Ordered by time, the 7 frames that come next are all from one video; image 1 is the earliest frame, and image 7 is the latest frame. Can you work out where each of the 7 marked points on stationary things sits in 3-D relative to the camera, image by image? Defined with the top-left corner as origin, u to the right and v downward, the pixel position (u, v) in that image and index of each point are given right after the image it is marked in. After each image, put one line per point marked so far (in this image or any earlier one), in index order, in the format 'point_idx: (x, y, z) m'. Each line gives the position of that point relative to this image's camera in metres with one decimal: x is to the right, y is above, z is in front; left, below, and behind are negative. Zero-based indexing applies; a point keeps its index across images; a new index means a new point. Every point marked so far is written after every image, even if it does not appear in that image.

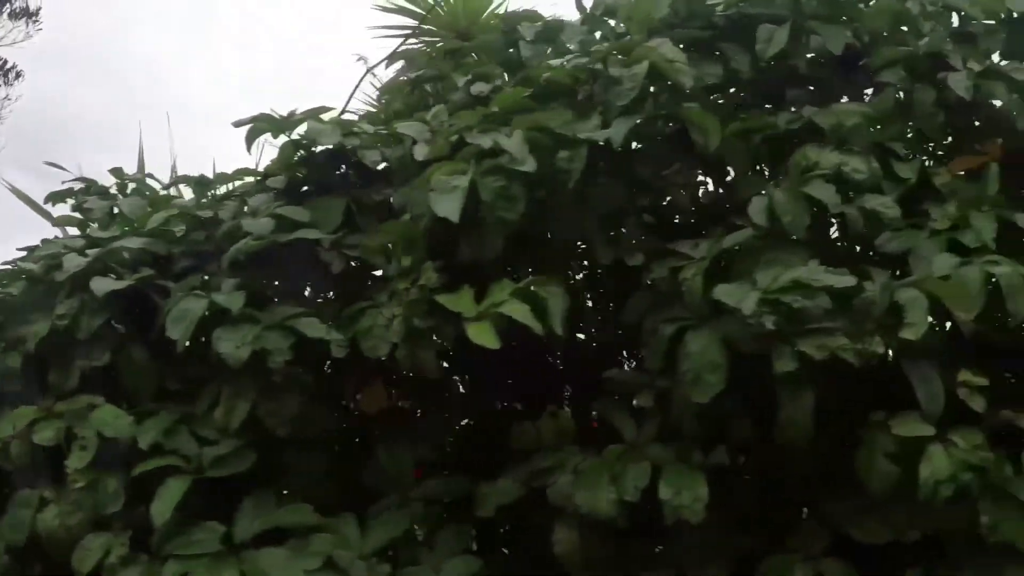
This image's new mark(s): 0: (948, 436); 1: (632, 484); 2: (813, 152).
0: (+0.8, -0.3, +1.4) m
1: (+0.2, -0.3, +1.4) m
2: (+0.6, +0.3, +1.5) m
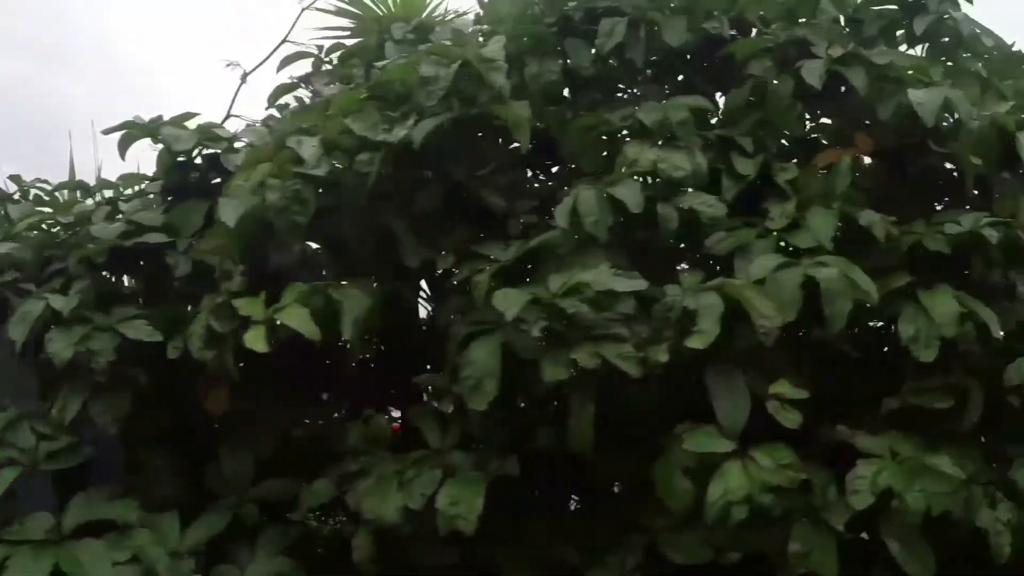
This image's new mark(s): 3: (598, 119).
0: (+0.4, -0.3, +1.3) m
1: (-0.2, -0.4, +1.3) m
2: (+0.2, +0.3, +1.4) m
3: (+0.2, +0.3, +1.5) m
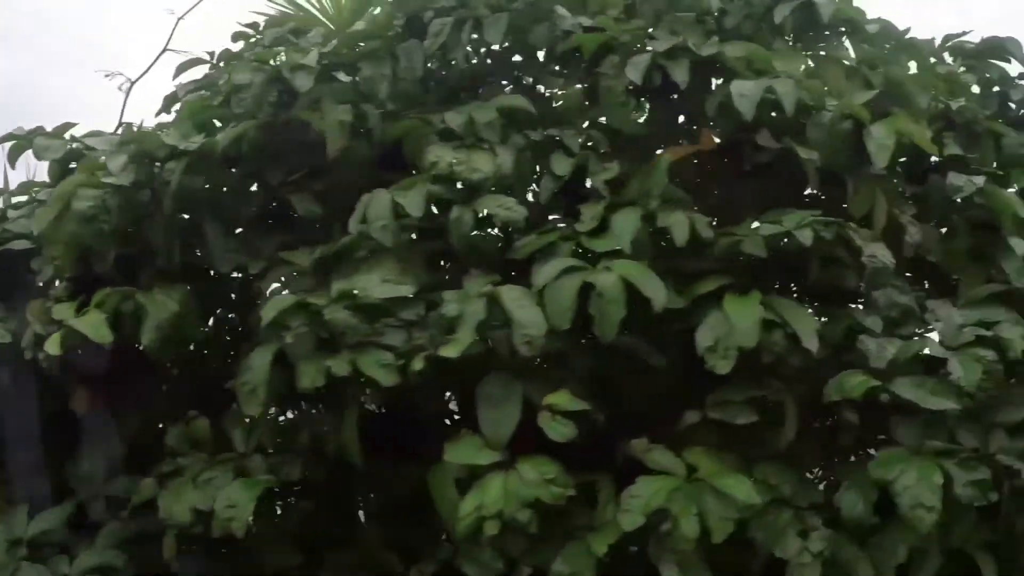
0: (0.0, -0.3, +1.2) m
1: (-0.5, -0.4, +1.3) m
2: (-0.1, +0.2, +1.4) m
3: (-0.2, +0.3, +1.4) m
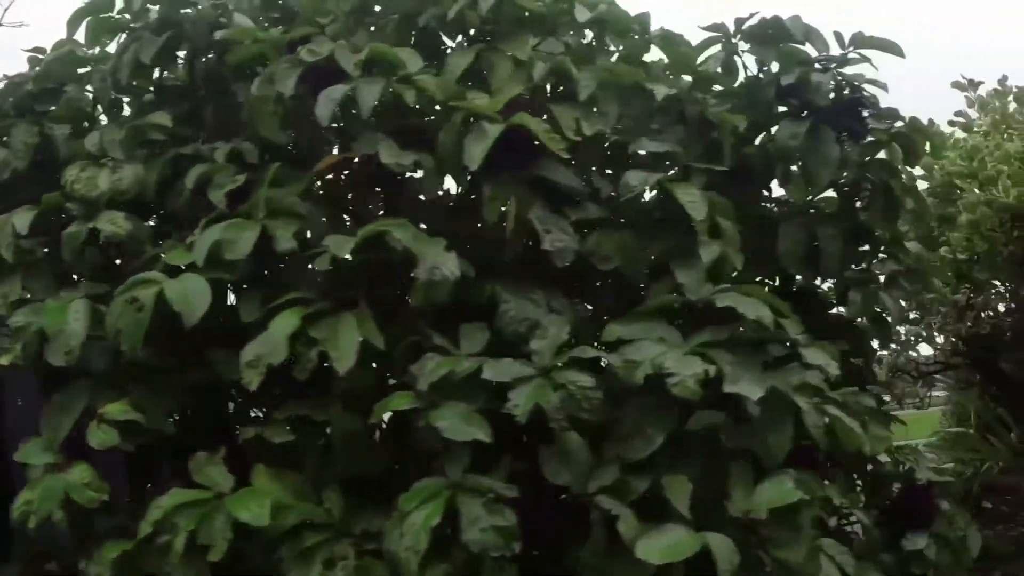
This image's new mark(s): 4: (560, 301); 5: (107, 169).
0: (-0.7, -0.3, +1.2) m
1: (-1.2, -0.4, +1.5) m
2: (-0.8, +0.2, +1.4) m
3: (-0.9, +0.3, +1.5) m
4: (+0.1, 0.0, +1.4) m
5: (-0.8, +0.2, +1.4) m
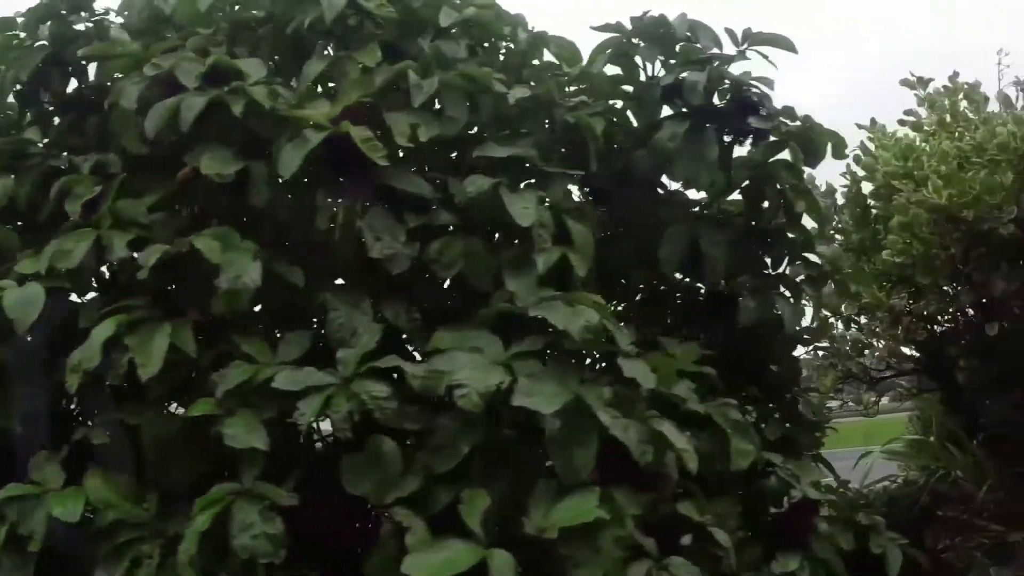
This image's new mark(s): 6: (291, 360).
0: (-1.0, -0.3, +1.3) m
1: (-1.5, -0.4, +1.6) m
2: (-1.1, +0.2, +1.5) m
3: (-1.2, +0.3, +1.6) m
4: (-0.2, 0.0, +1.4) m
5: (-1.0, +0.2, +1.5) m
6: (-0.4, -0.1, +1.3) m
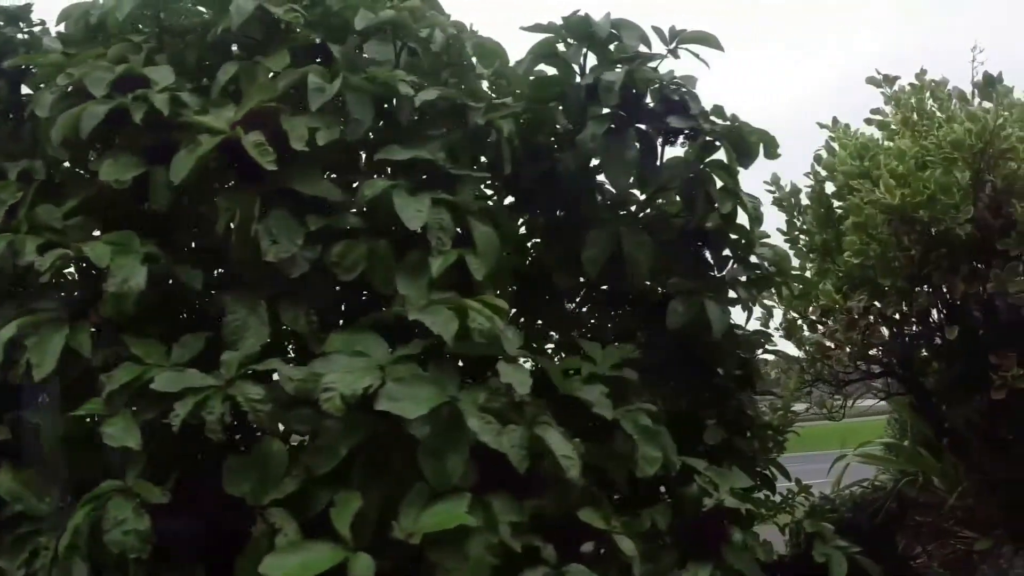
0: (-1.2, -0.3, +1.4) m
1: (-1.7, -0.4, +1.7) m
2: (-1.3, +0.2, +1.6) m
3: (-1.3, +0.3, +1.7) m
4: (-0.4, 0.0, +1.4) m
5: (-1.2, +0.2, +1.6) m
6: (-0.6, -0.1, +1.3) m
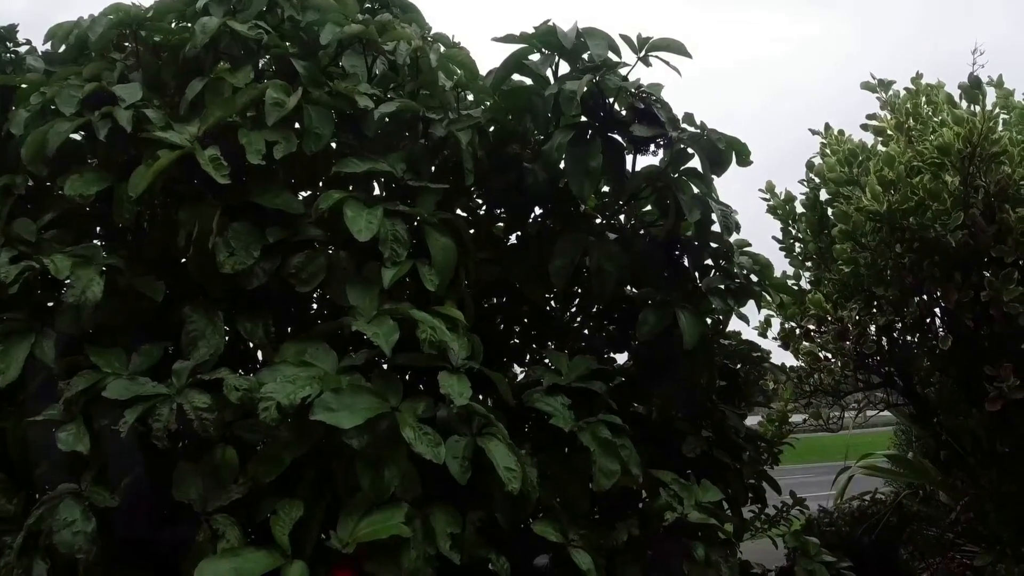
0: (-1.3, -0.3, +1.5) m
1: (-1.8, -0.4, +1.8) m
2: (-1.4, +0.2, +1.7) m
3: (-1.4, +0.3, +1.7) m
4: (-0.5, -0.1, +1.4) m
5: (-1.3, +0.2, +1.6) m
6: (-0.7, -0.1, +1.3) m
